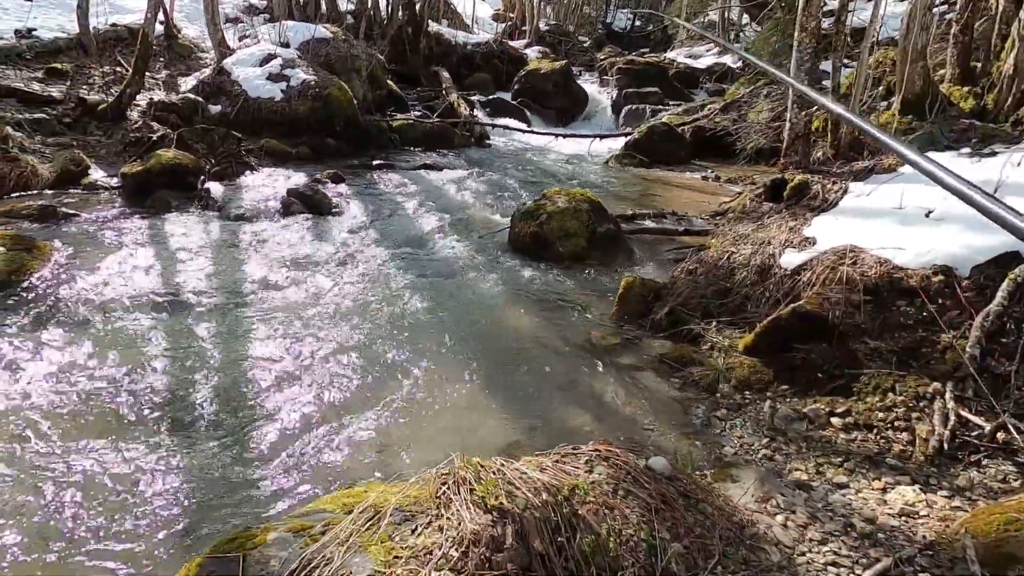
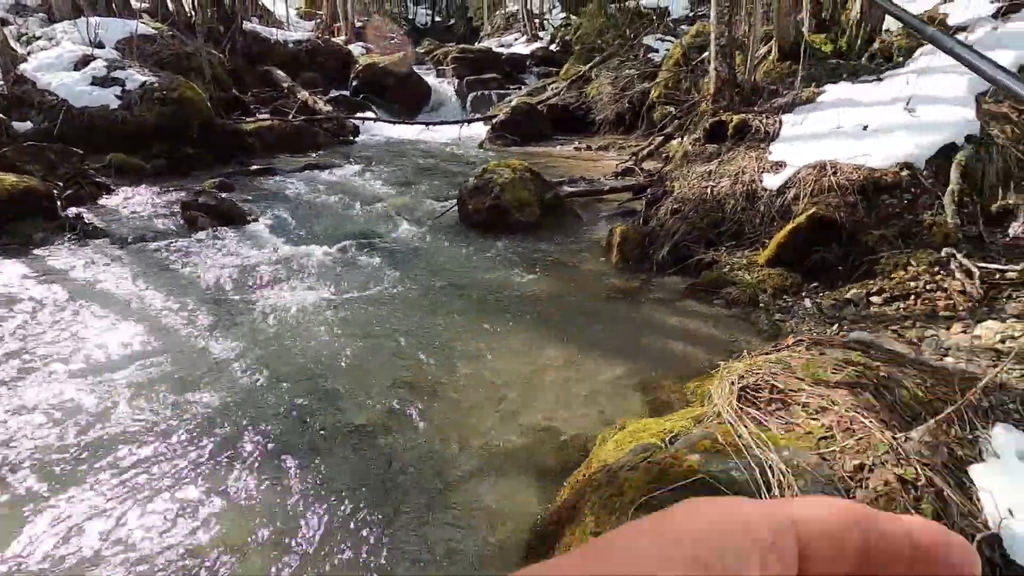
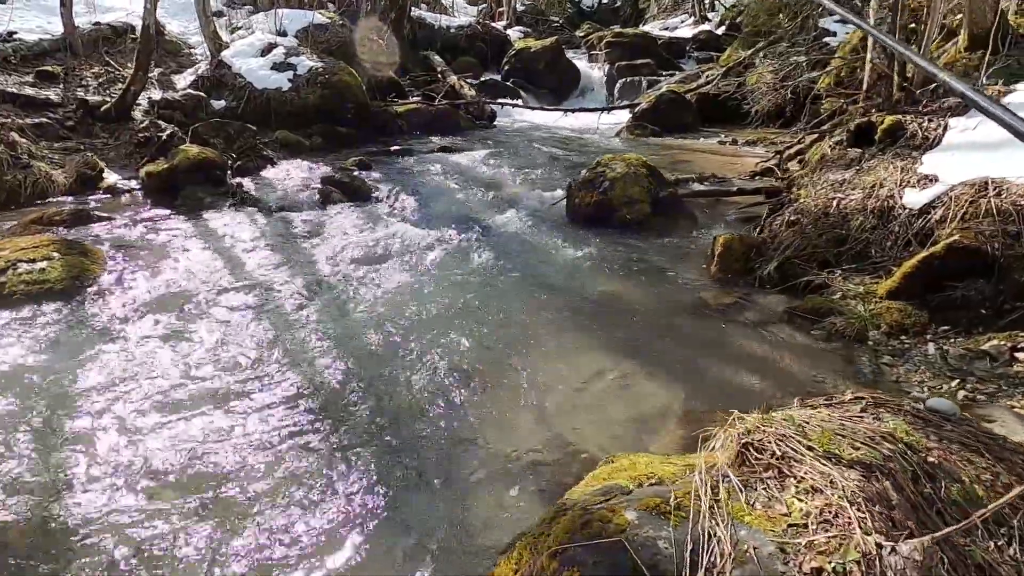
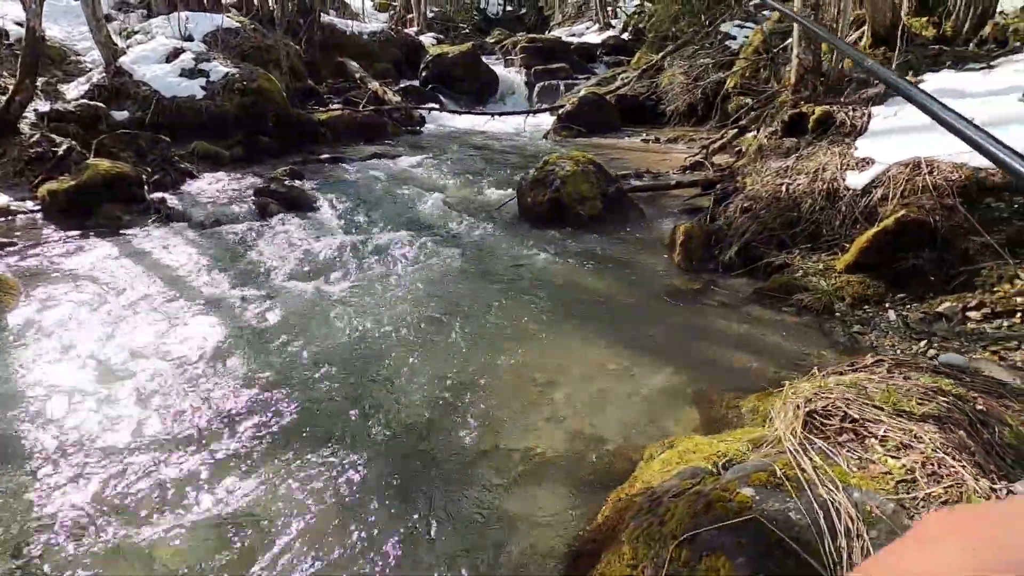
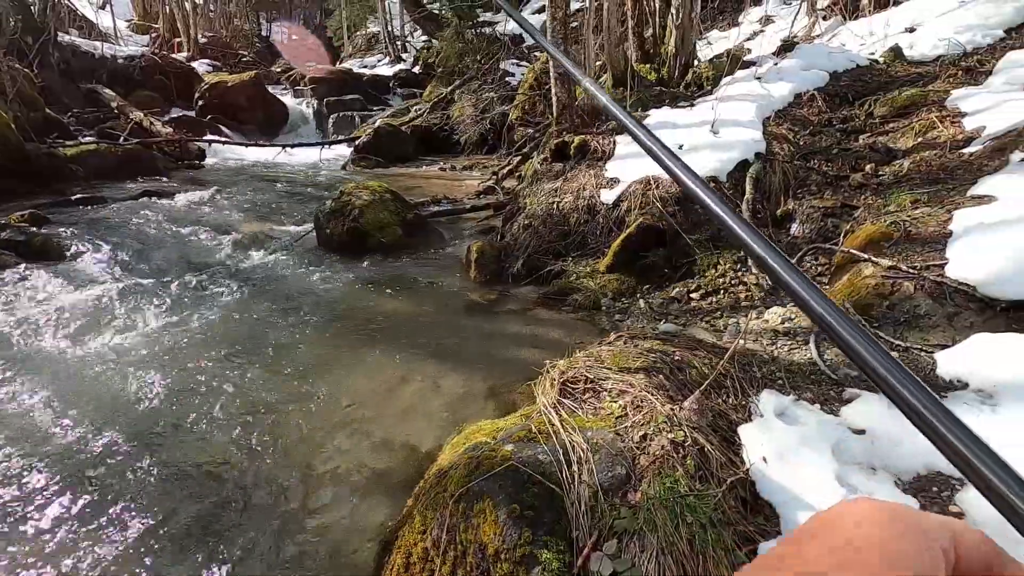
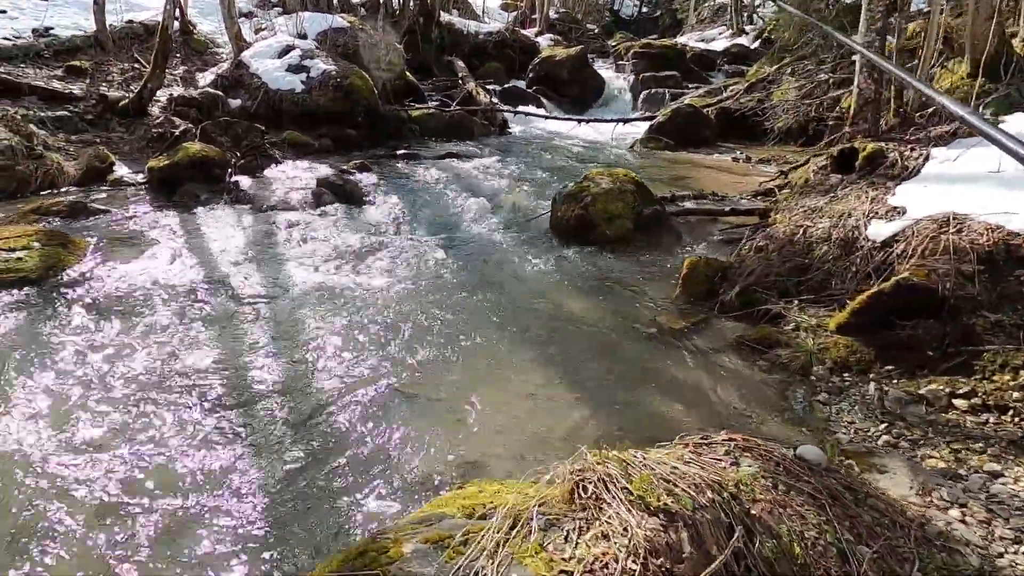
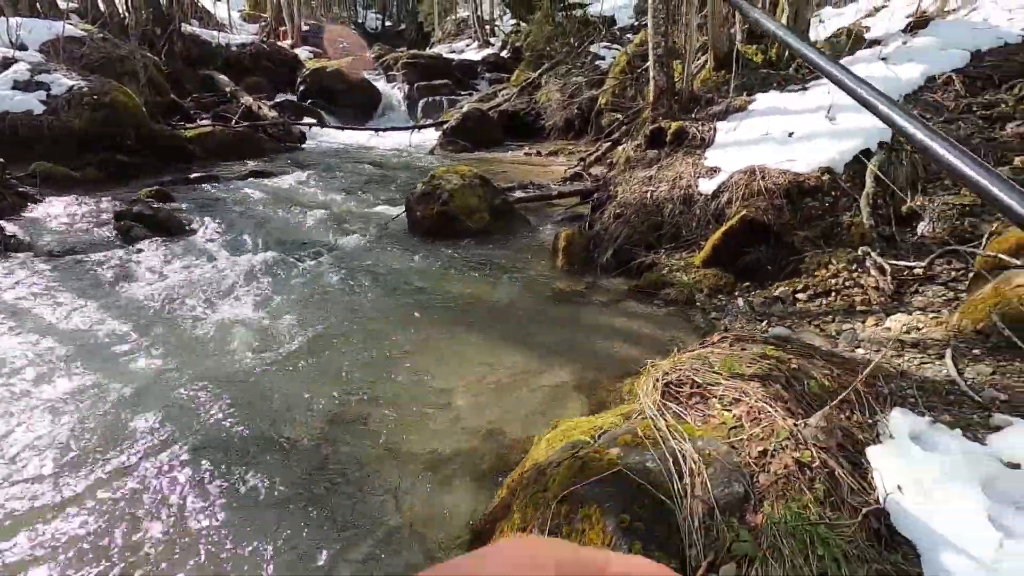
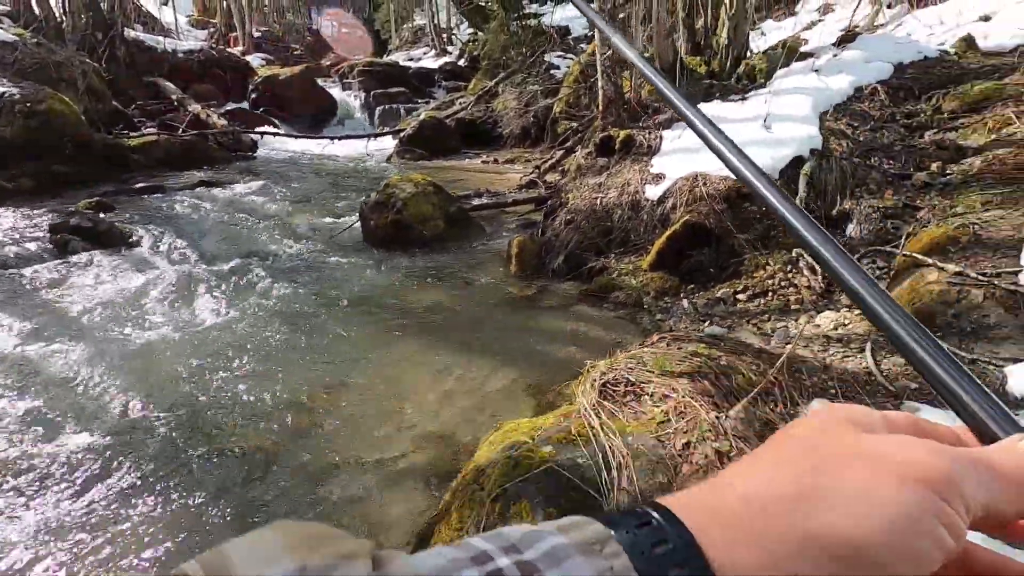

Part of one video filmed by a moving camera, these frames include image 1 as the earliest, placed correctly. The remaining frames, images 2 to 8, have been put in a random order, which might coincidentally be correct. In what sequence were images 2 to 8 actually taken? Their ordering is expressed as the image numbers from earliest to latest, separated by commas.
6, 3, 4, 2, 7, 8, 5
